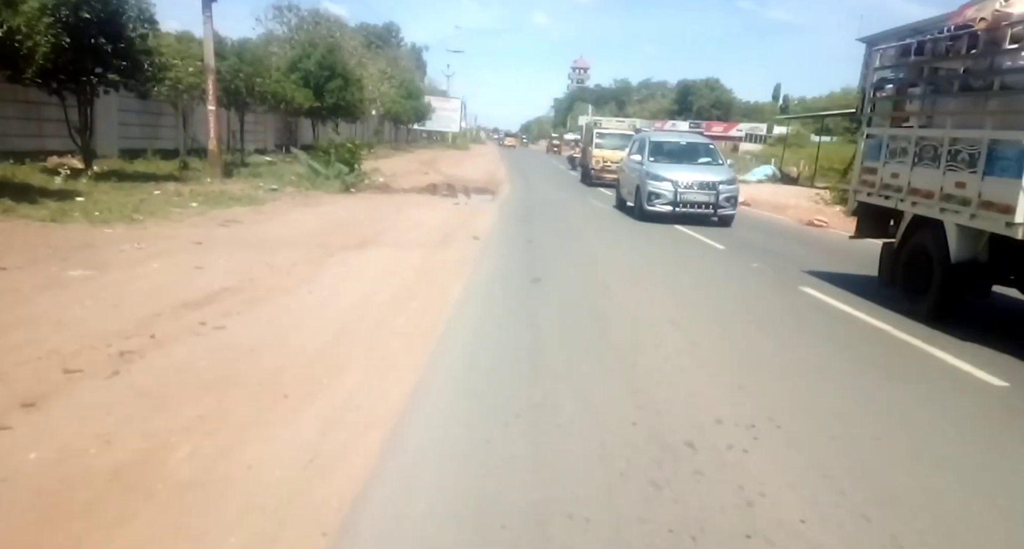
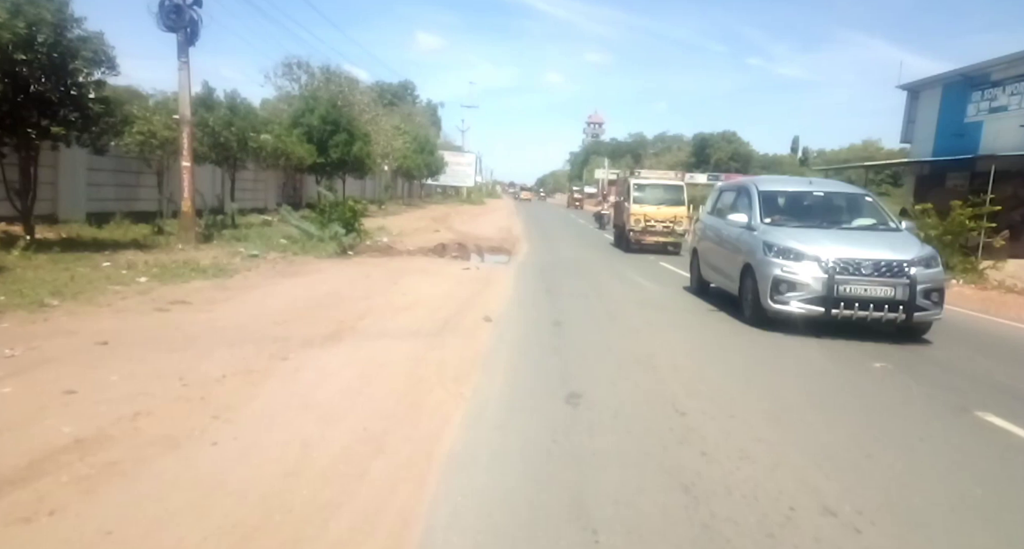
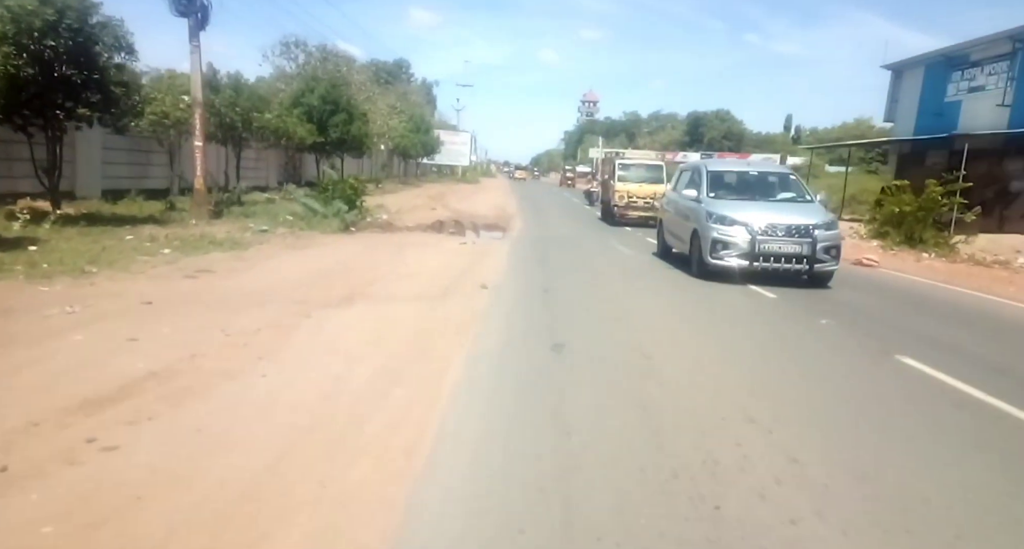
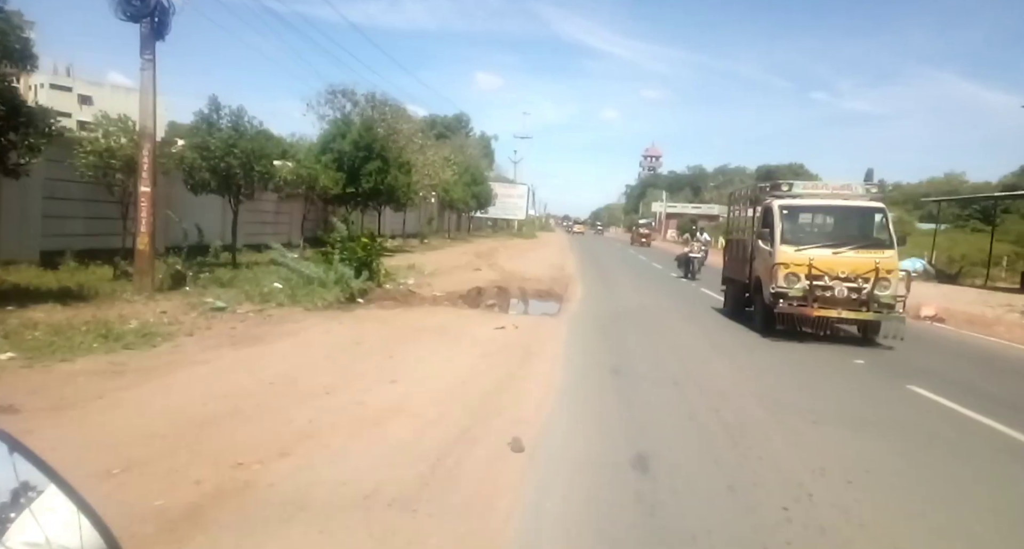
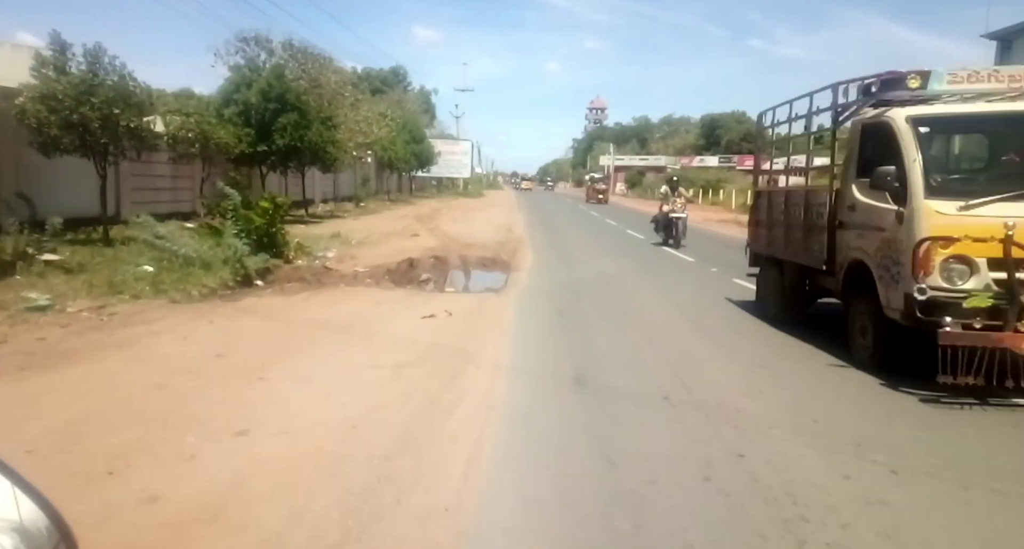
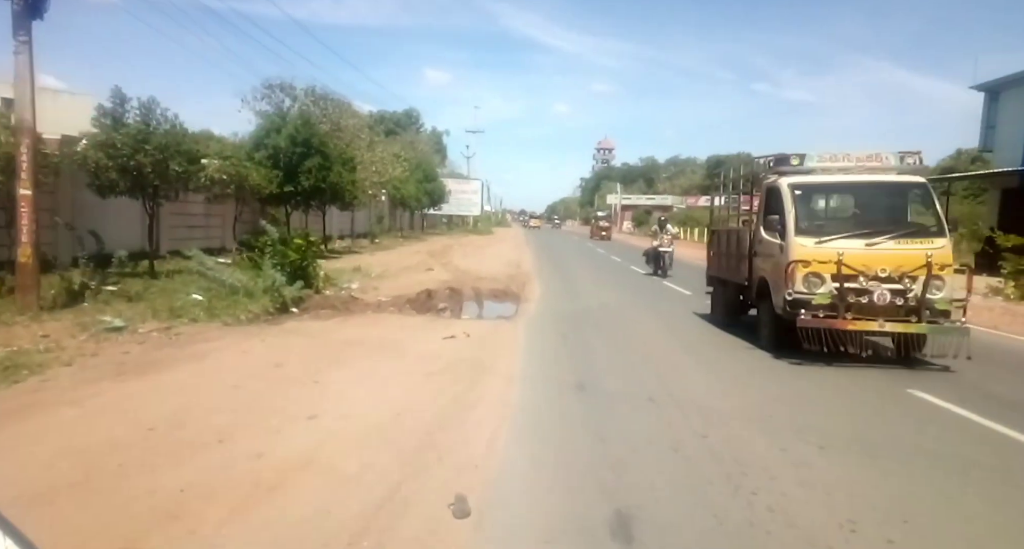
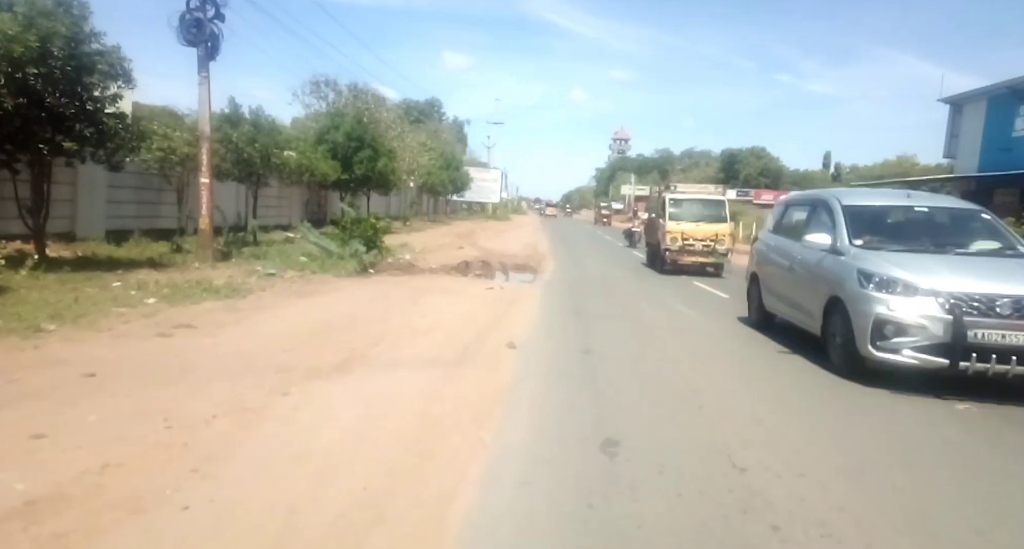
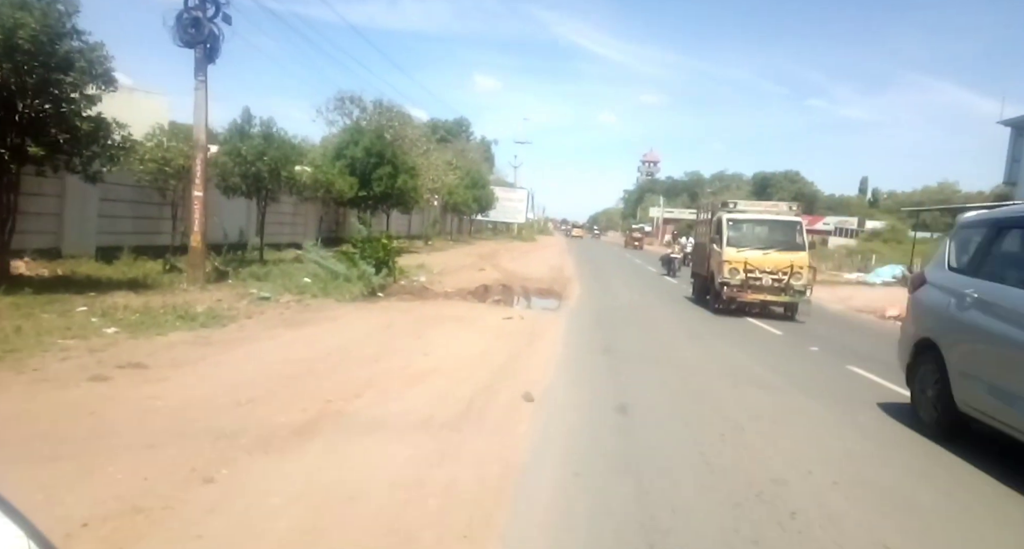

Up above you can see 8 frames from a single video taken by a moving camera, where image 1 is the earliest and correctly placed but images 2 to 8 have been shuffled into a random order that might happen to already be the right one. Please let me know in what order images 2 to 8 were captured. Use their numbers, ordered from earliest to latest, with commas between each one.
3, 2, 7, 8, 4, 6, 5
